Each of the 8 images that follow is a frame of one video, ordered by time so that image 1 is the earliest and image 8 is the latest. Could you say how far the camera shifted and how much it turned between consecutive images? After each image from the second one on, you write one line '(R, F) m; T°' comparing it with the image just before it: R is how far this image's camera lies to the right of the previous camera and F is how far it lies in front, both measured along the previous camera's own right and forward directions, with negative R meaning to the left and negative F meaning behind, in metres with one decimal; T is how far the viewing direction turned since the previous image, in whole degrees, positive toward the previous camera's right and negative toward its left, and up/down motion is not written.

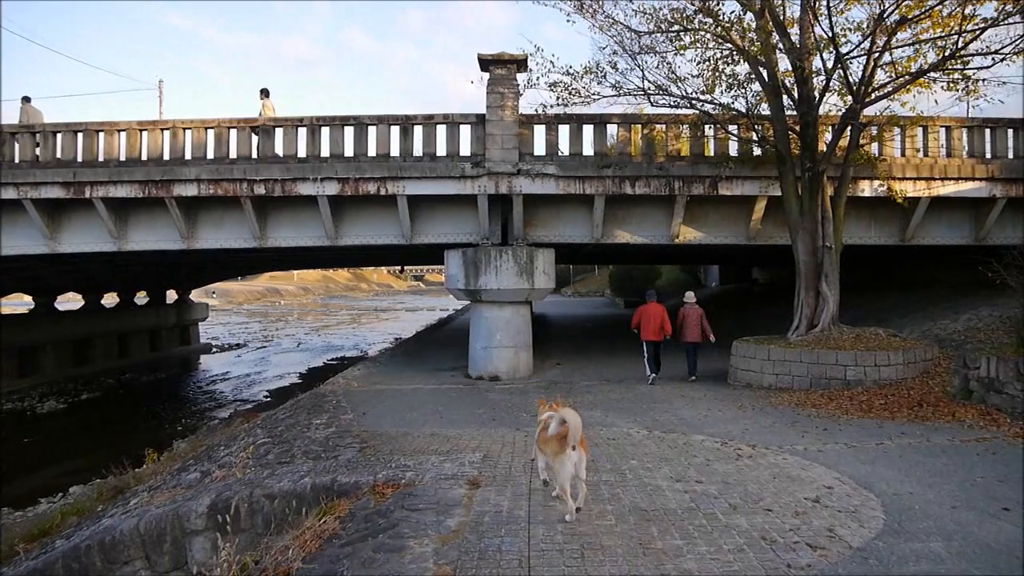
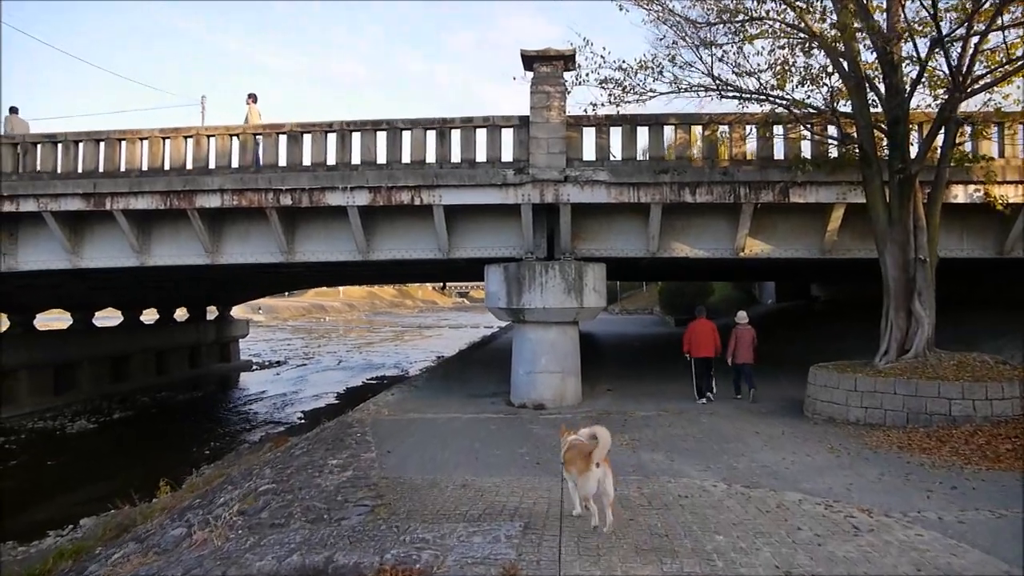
(0.0, +1.2) m; -3°
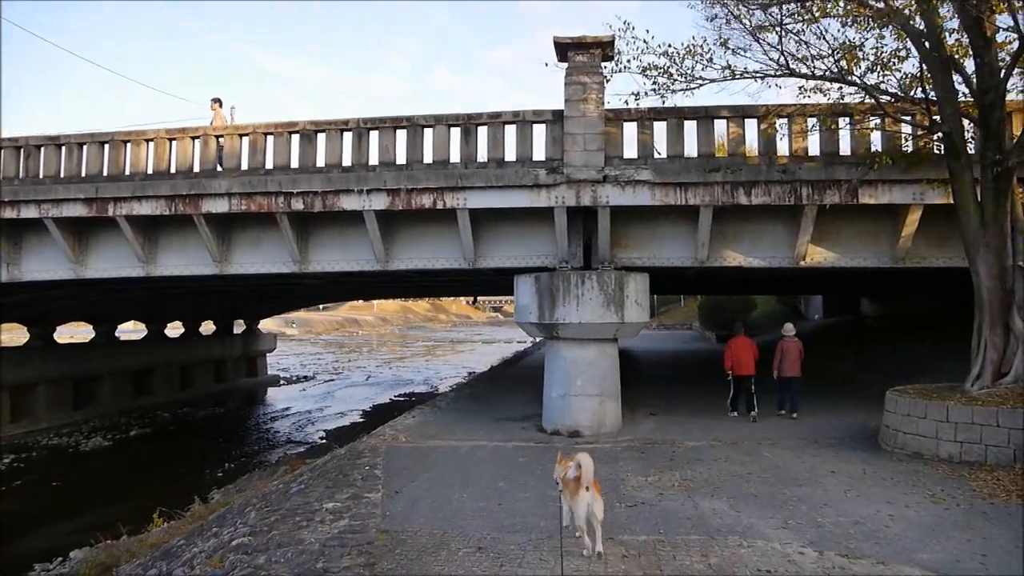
(0.0, +1.2) m; -3°
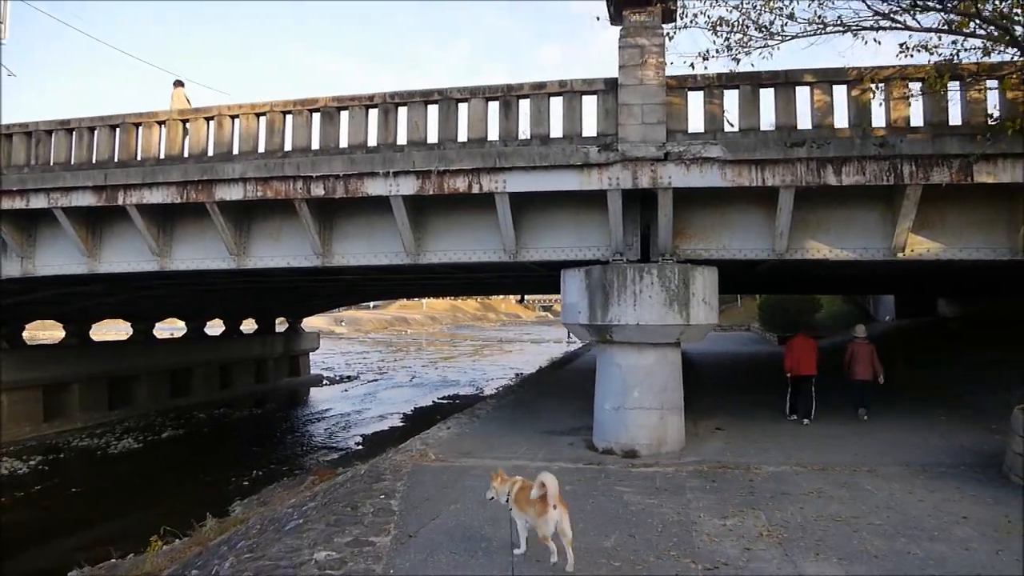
(0.0, +1.4) m; -4°
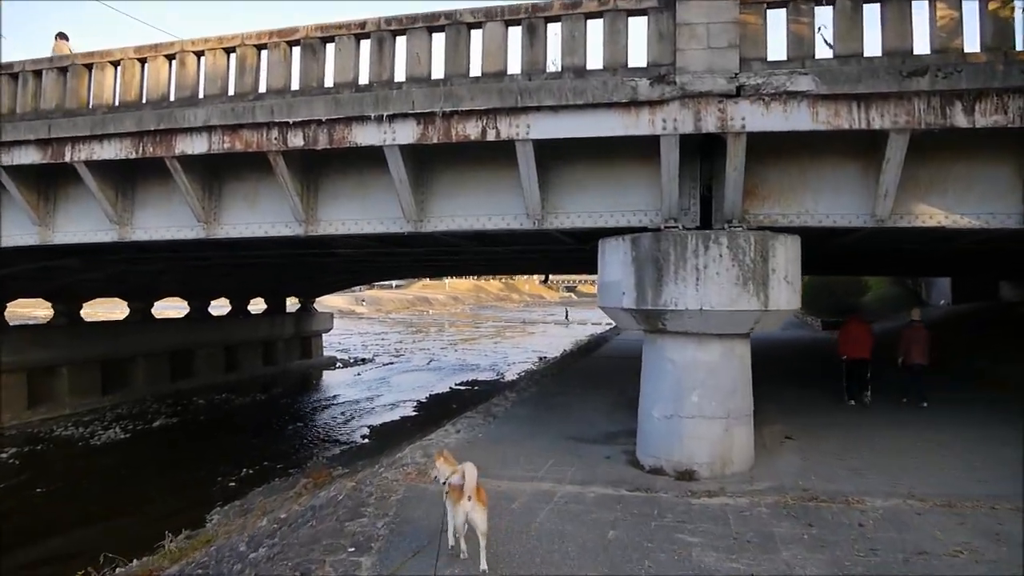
(0.0, +2.0) m; -2°
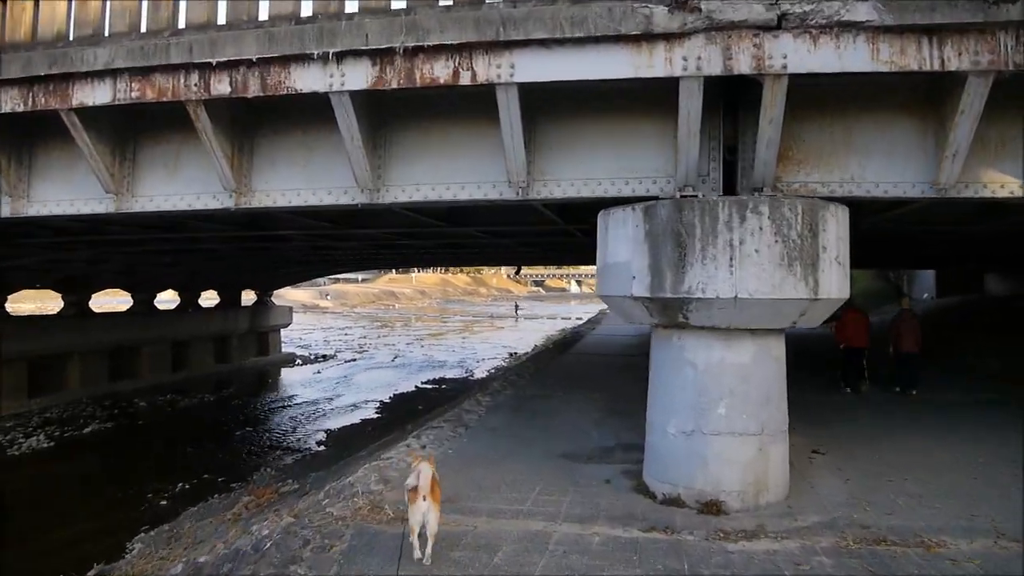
(-0.1, +1.5) m; +2°
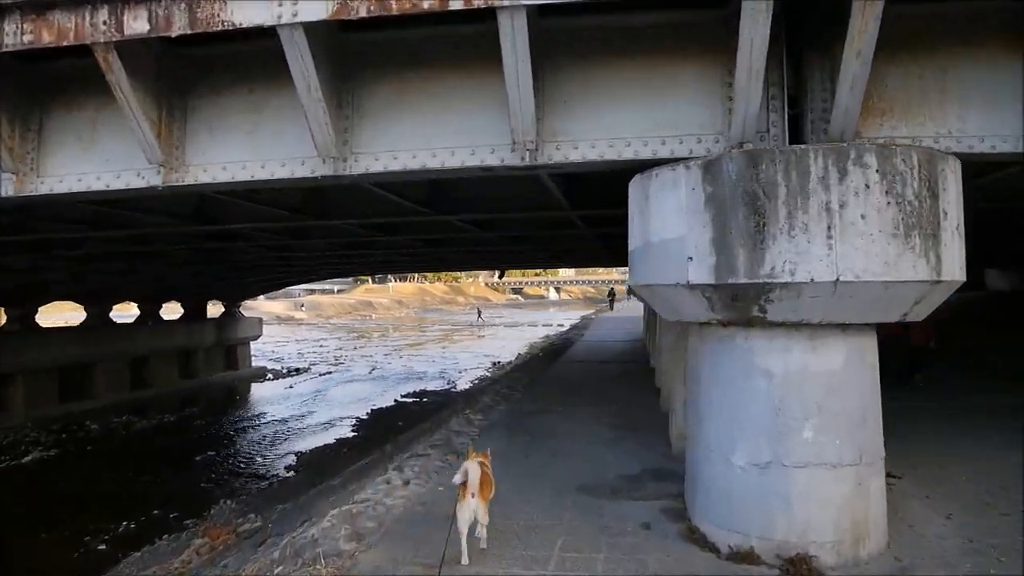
(-0.2, +1.4) m; +2°
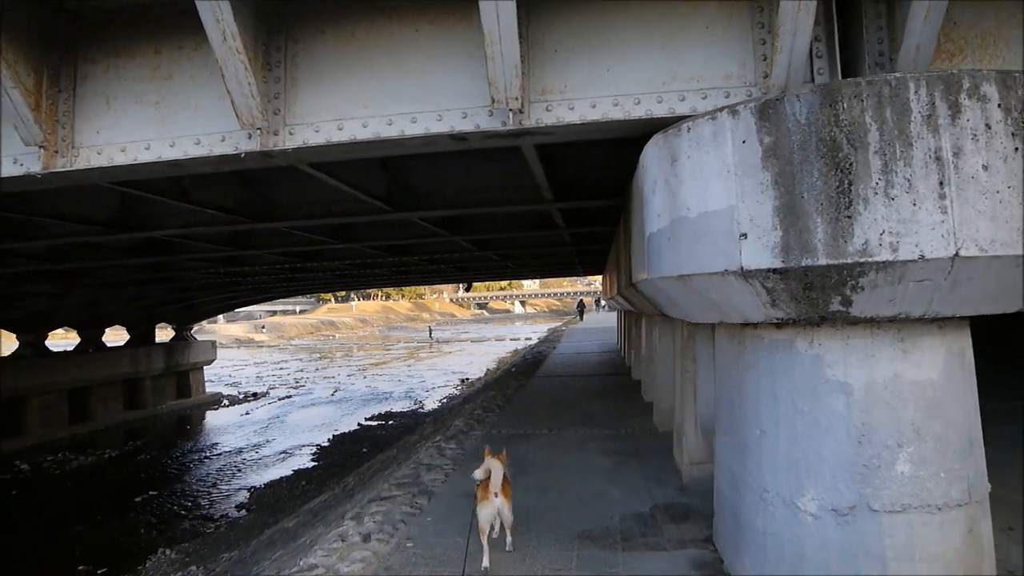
(-0.1, +1.1) m; +3°
